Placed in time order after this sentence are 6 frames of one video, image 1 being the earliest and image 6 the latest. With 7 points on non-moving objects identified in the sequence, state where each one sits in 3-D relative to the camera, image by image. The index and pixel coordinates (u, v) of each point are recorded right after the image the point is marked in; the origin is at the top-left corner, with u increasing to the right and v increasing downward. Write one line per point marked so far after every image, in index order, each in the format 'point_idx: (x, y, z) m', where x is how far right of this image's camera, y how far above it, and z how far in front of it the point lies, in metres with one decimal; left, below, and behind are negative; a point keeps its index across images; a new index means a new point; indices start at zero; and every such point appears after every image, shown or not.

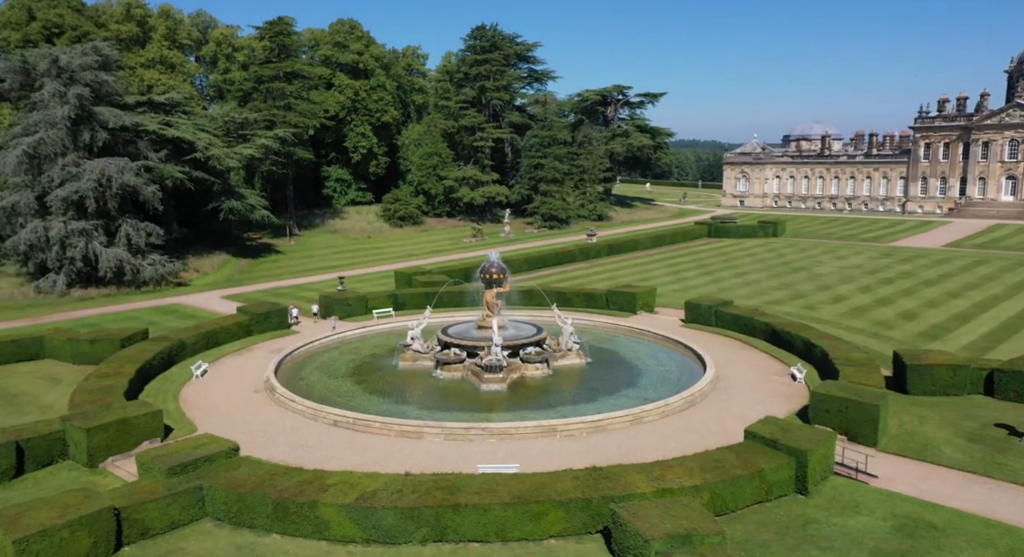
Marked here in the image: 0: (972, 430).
0: (+10.8, -3.5, +16.8) m
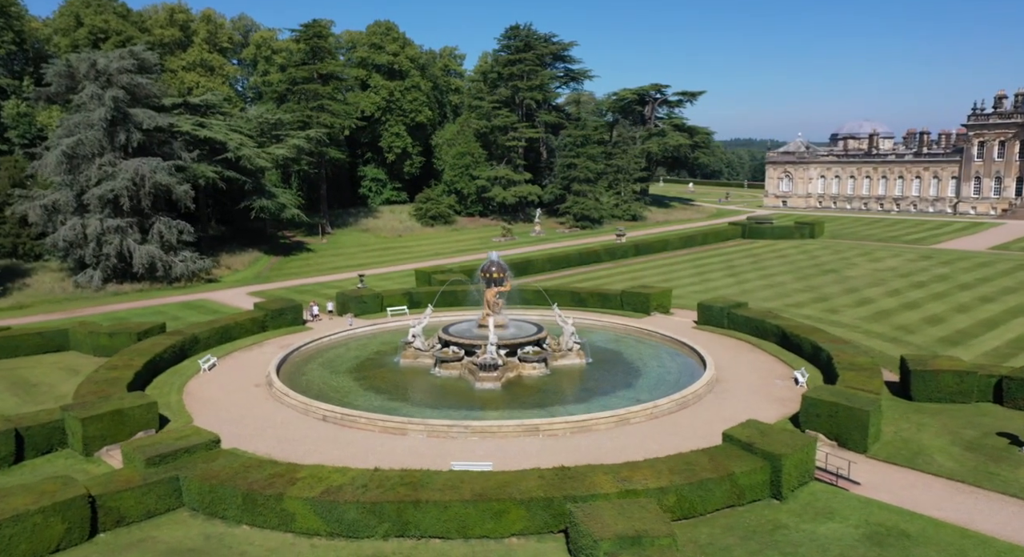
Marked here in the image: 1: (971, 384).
0: (+10.4, -3.6, +16.2) m
1: (+11.9, -2.7, +18.5) m
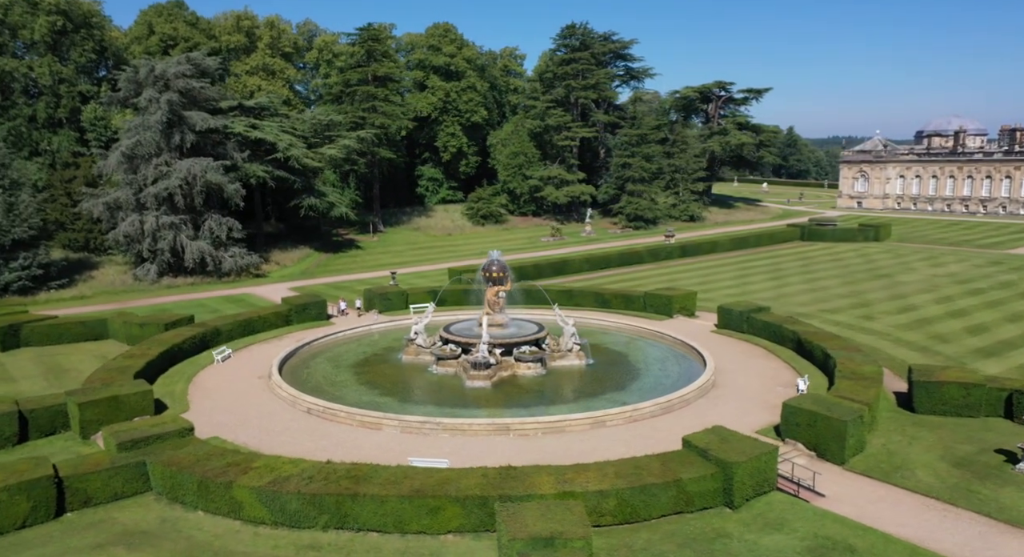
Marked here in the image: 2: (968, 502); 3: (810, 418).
0: (+9.8, -3.8, +15.4) m
1: (+11.5, -2.9, +17.5) m
2: (+8.3, -4.1, +13.0) m
3: (+6.4, -3.0, +15.4) m
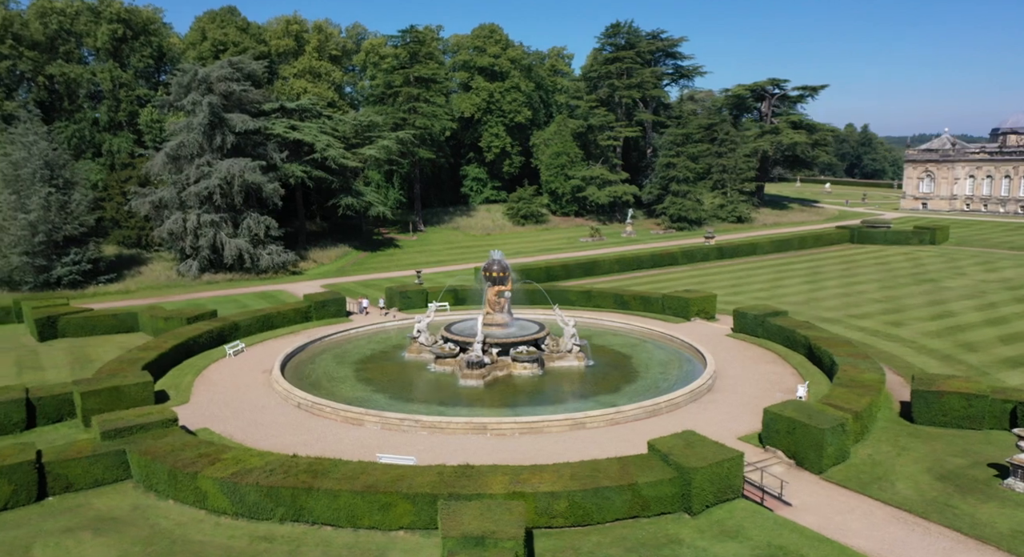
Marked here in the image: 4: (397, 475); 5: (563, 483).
0: (+9.1, -3.9, +14.7) m
1: (+11.0, -3.0, +16.7) m
2: (+7.5, -4.2, +12.5) m
3: (+5.8, -3.1, +15.1) m
4: (-2.0, -3.4, +12.5) m
5: (+0.9, -3.5, +12.3) m
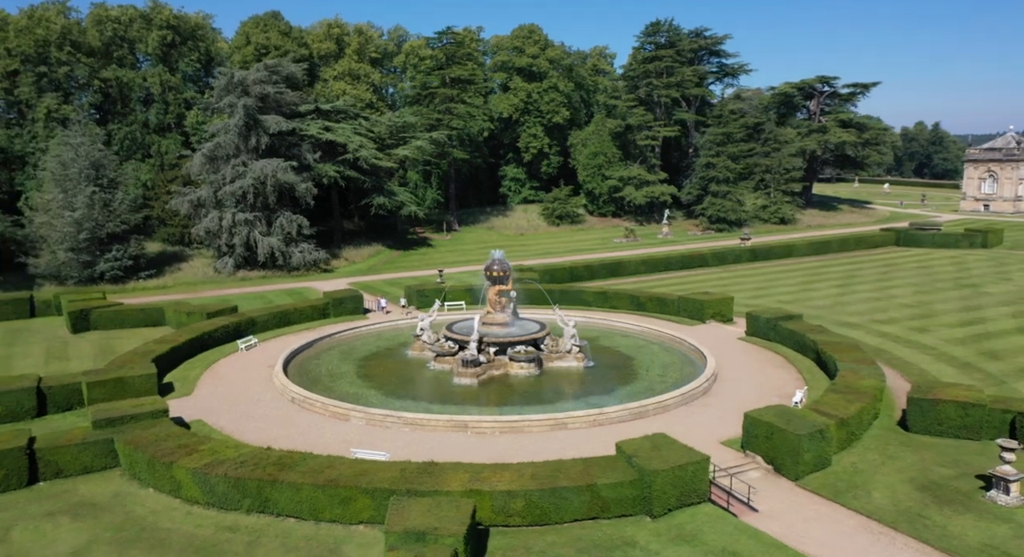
0: (+8.6, -4.0, +14.3) m
1: (+10.6, -3.2, +16.1) m
2: (+6.8, -4.3, +12.2) m
3: (+5.3, -3.1, +14.8) m
4: (-2.7, -3.4, +12.8) m
5: (+0.2, -3.5, +12.4) m
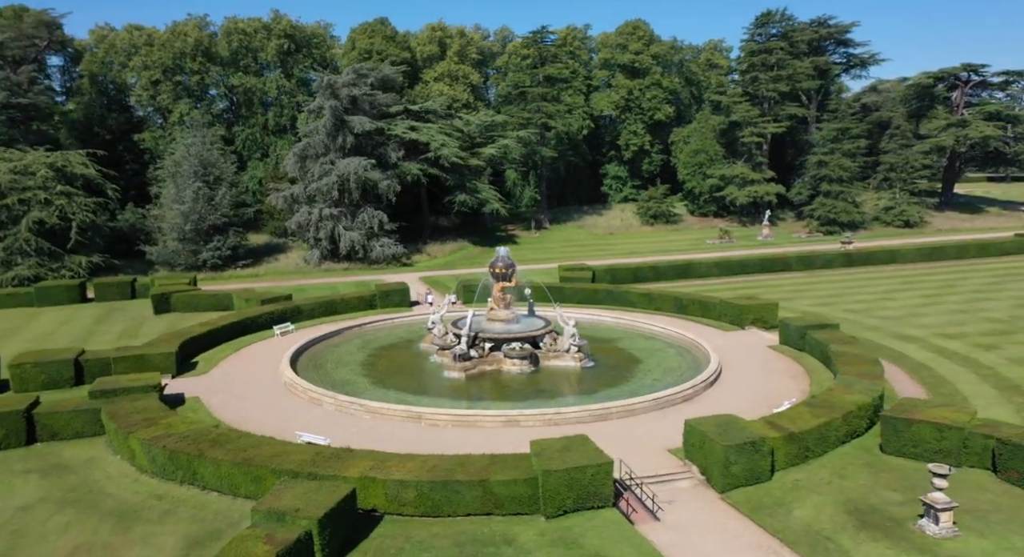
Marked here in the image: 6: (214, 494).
0: (+6.9, -4.2, +13.2) m
1: (+9.2, -3.4, +14.7) m
2: (+4.8, -4.4, +11.5) m
3: (+3.8, -3.2, +14.3) m
4: (-4.4, -3.3, +13.7) m
5: (-1.7, -3.5, +12.9) m
6: (-5.6, -4.1, +13.7) m
